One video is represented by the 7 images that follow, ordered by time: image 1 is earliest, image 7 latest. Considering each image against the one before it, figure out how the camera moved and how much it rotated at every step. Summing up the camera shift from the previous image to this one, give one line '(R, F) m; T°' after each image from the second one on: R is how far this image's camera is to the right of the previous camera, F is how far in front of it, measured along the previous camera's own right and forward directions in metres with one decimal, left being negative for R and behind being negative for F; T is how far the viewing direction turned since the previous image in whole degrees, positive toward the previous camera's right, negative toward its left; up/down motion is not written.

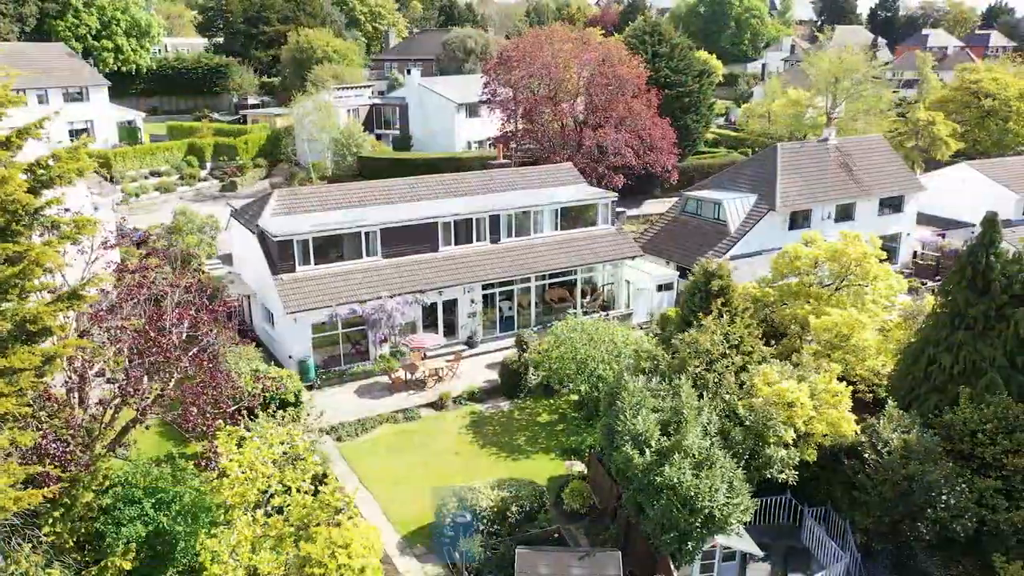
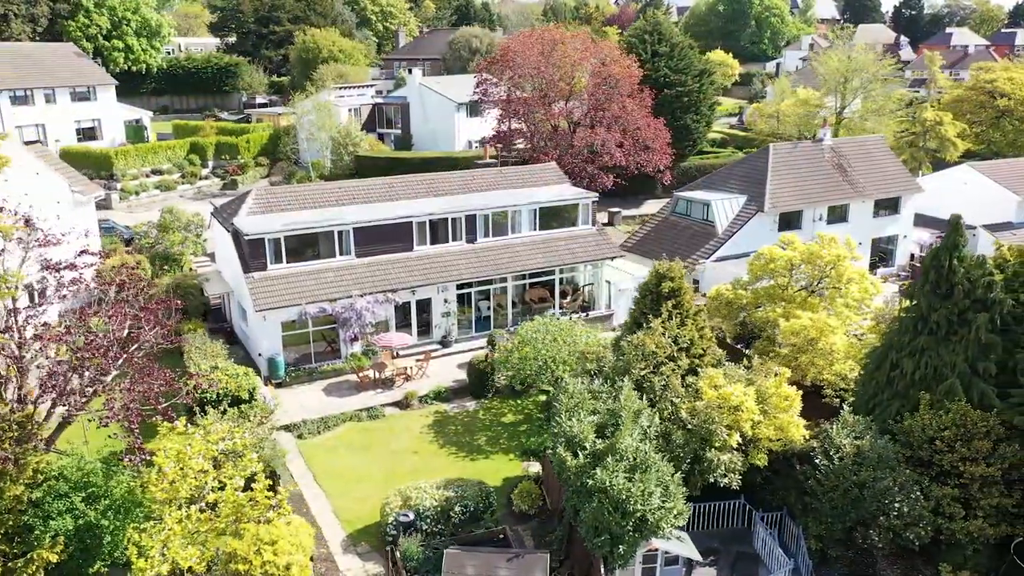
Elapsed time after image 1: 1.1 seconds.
(+2.3, 0.0) m; -3°
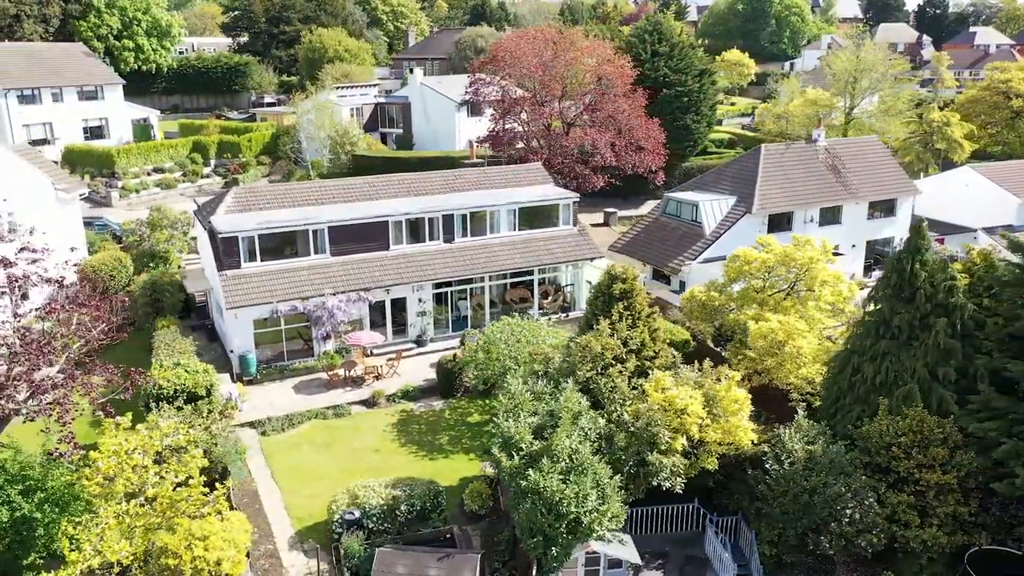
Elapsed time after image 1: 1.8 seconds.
(+2.2, 0.0) m; -3°
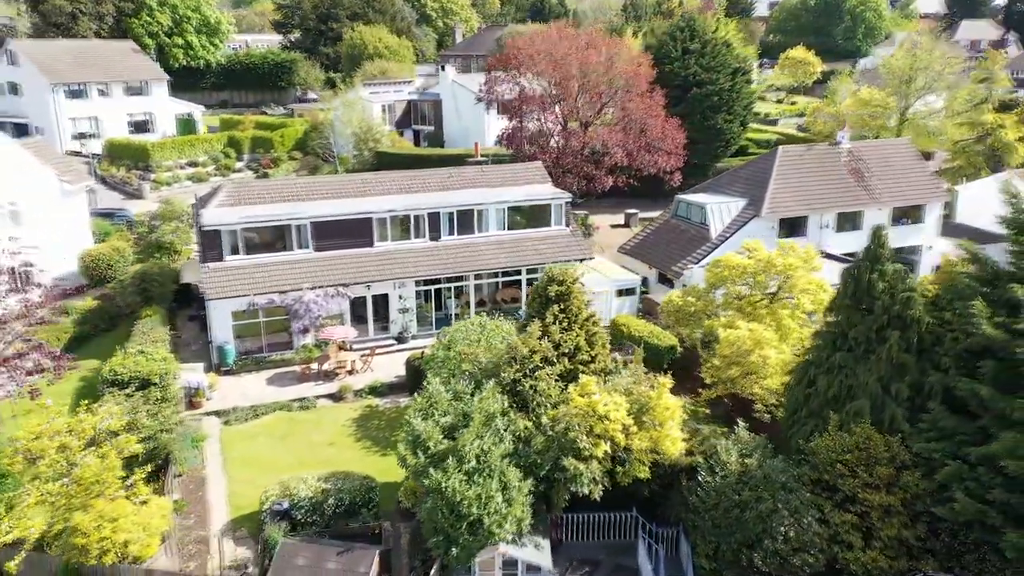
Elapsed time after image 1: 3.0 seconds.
(+4.0, +0.4) m; -6°
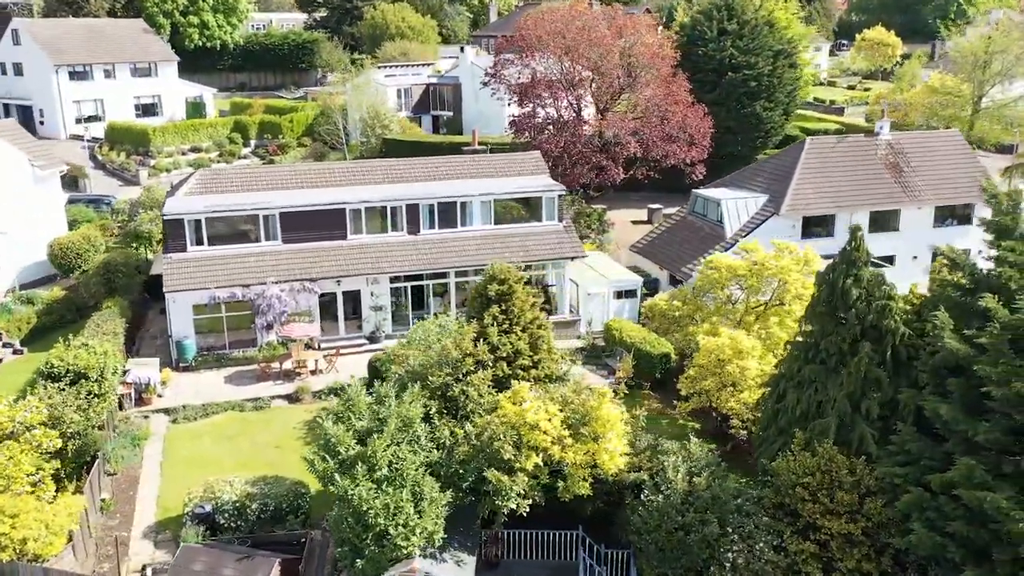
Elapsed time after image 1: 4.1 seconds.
(+3.0, +1.8) m; -4°
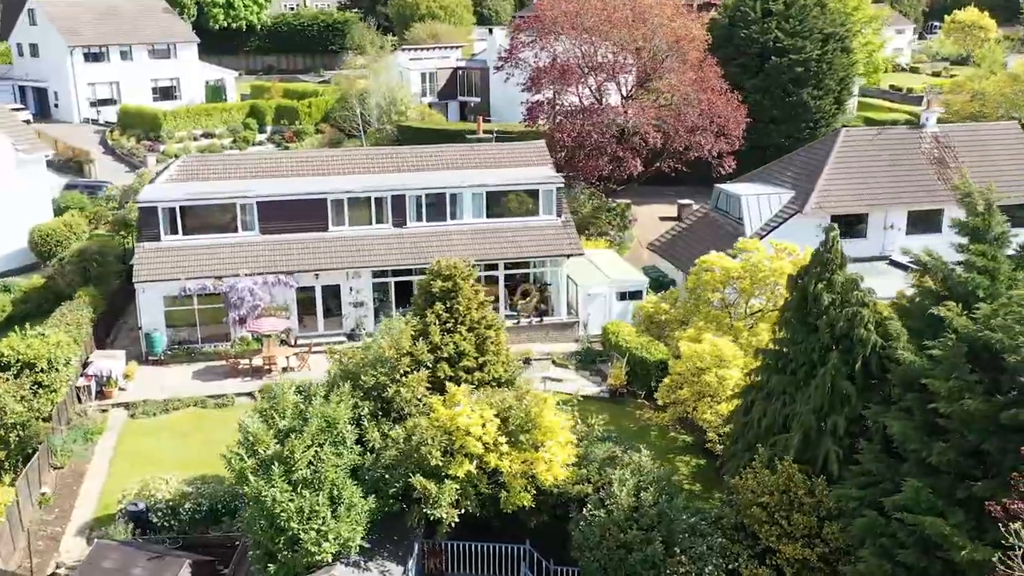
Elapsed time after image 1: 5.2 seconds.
(+2.6, +1.4) m; -4°
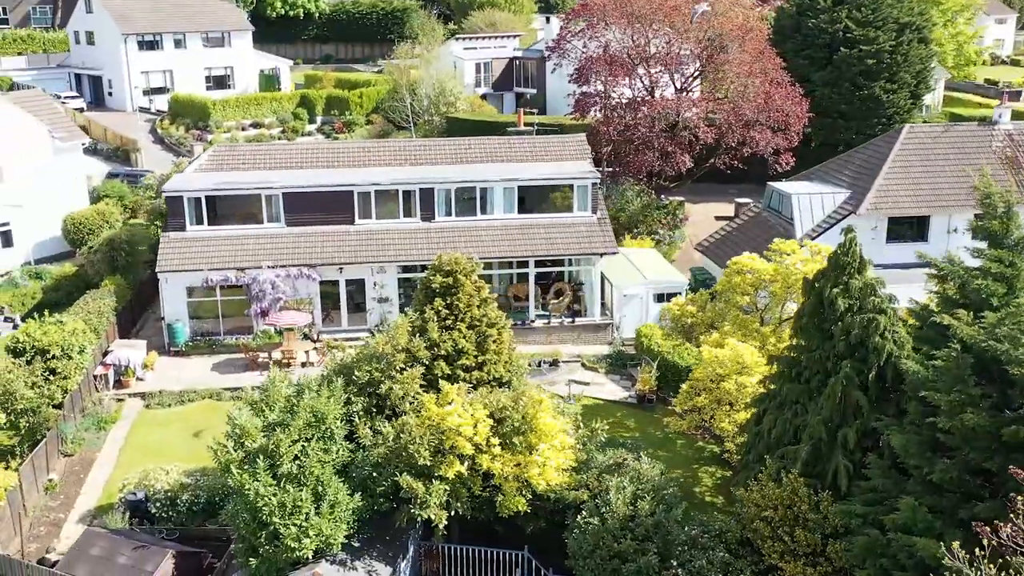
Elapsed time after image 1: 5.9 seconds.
(+1.6, +0.8) m; -4°
